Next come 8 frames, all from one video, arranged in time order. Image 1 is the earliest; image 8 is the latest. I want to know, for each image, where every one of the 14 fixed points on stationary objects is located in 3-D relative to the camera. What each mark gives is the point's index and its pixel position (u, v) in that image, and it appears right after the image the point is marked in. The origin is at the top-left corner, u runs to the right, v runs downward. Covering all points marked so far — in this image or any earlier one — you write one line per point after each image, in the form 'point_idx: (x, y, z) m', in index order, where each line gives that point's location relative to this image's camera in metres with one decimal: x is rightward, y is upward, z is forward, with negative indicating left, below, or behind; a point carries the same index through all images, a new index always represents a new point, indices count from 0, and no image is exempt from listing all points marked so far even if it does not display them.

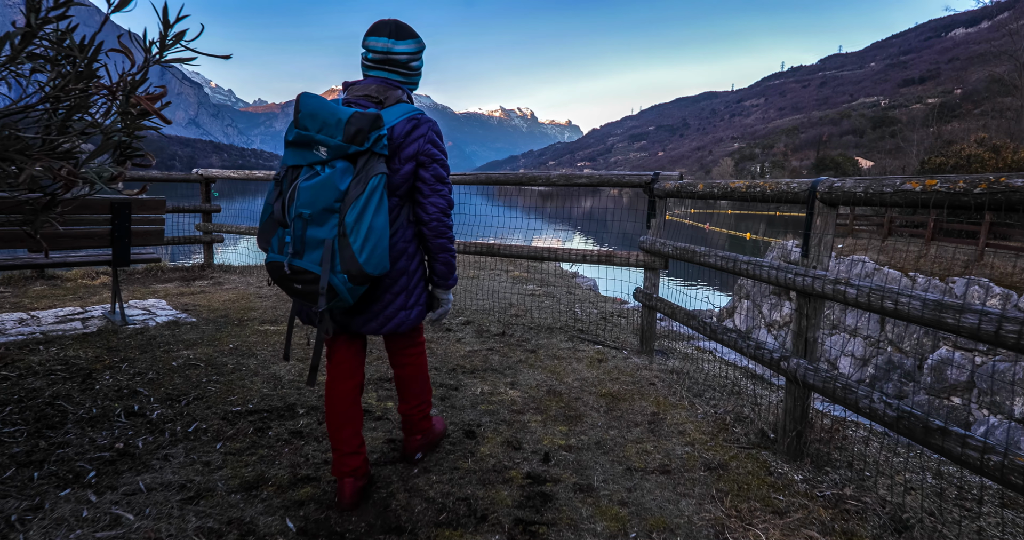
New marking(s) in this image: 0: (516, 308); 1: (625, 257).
0: (0.0, -0.5, +6.2) m
1: (+1.0, +0.1, +4.5) m
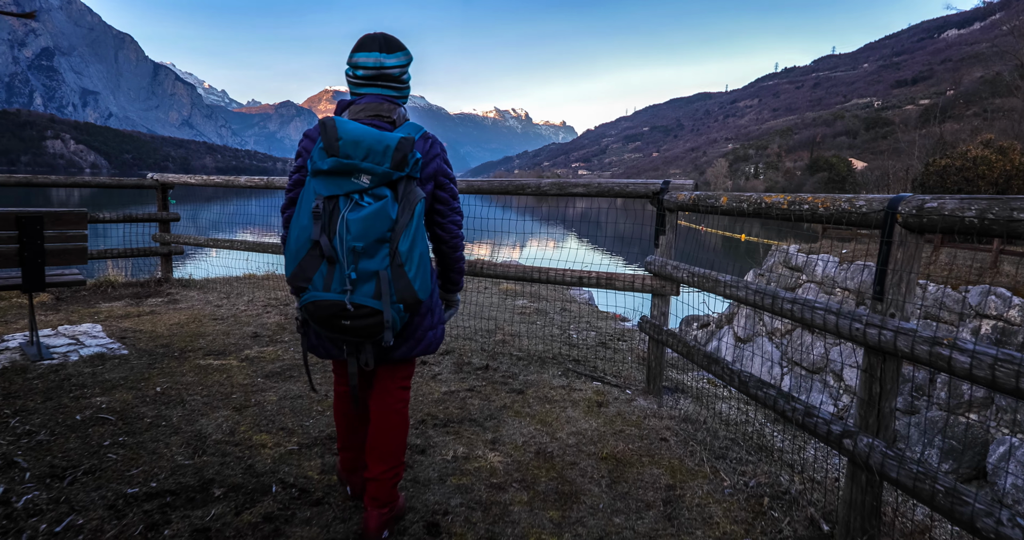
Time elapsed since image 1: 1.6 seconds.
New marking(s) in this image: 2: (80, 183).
0: (-0.1, -0.7, +5.5) m
1: (+0.9, -0.1, +3.8) m
2: (-6.6, +1.3, +7.7) m
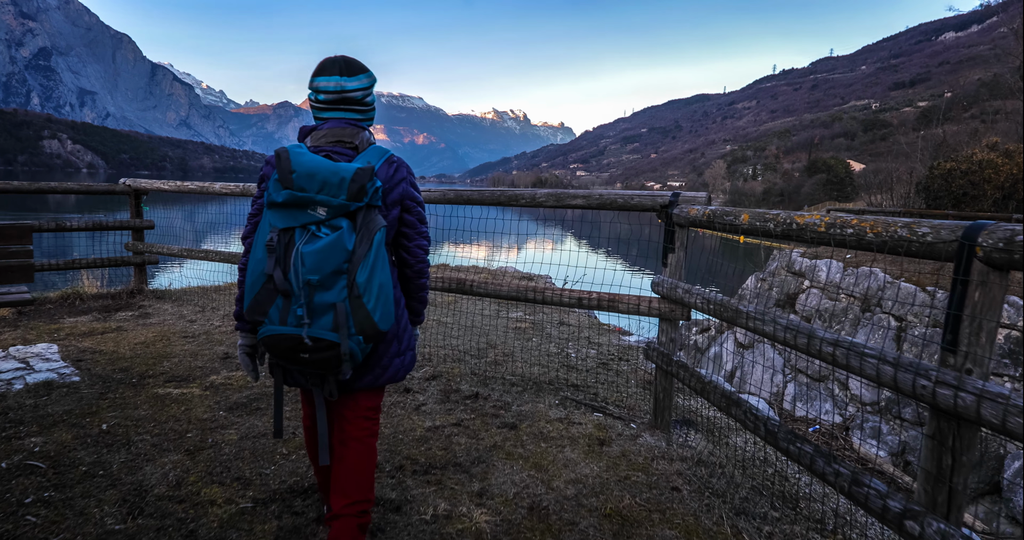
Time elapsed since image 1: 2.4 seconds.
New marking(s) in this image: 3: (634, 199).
0: (-0.2, -0.8, +5.1) m
1: (+0.8, -0.2, +3.4) m
2: (-6.6, +1.2, +7.2) m
3: (+0.8, +0.5, +3.4) m
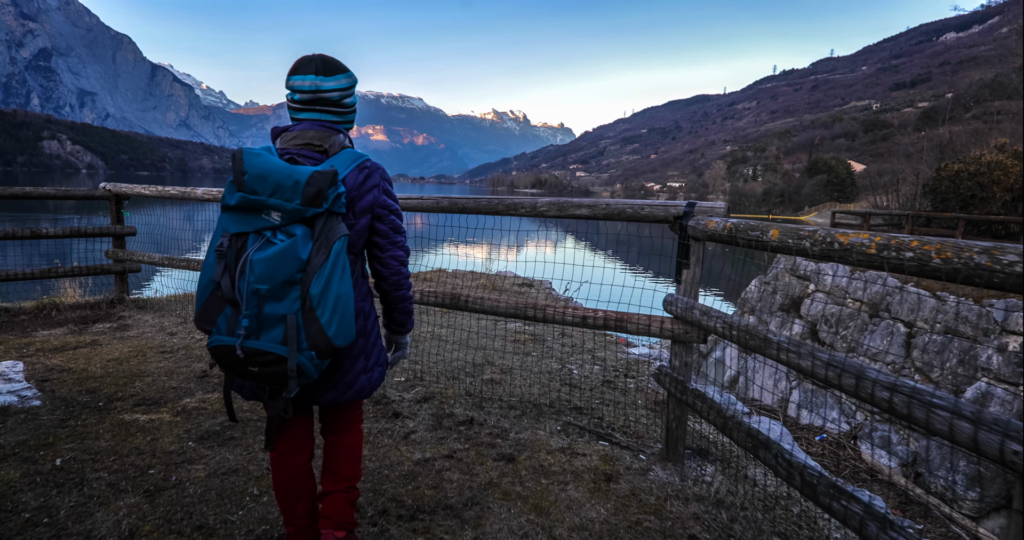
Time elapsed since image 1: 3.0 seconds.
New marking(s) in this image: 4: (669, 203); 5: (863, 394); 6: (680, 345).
0: (-0.2, -0.9, +4.8) m
1: (+0.8, -0.3, +3.1) m
2: (-6.6, +1.1, +6.9) m
3: (+0.8, +0.4, +3.1) m
4: (+0.9, +0.4, +3.0) m
5: (+1.2, -0.4, +1.8) m
6: (+1.0, -0.4, +3.0) m
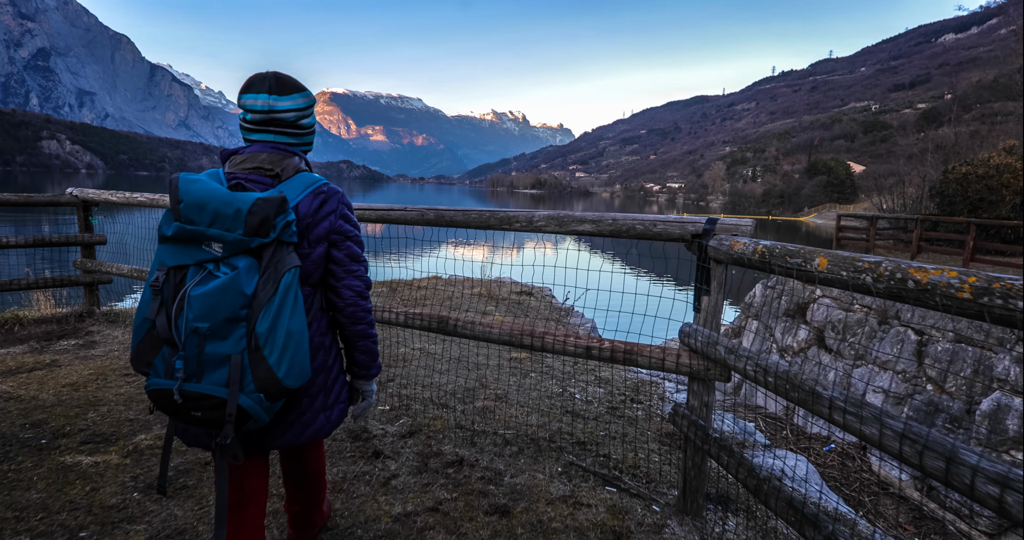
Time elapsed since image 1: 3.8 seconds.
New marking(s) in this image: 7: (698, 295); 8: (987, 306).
0: (-0.2, -1.1, +4.4) m
1: (+0.8, -0.5, +2.7) m
2: (-6.7, +0.9, +6.5) m
3: (+0.8, +0.2, +2.7) m
4: (+0.9, +0.3, +2.6) m
5: (+1.2, -0.6, +1.4) m
6: (+1.0, -0.6, +2.6) m
7: (+1.0, -0.1, +2.7) m
8: (+1.3, -0.1, +1.4) m
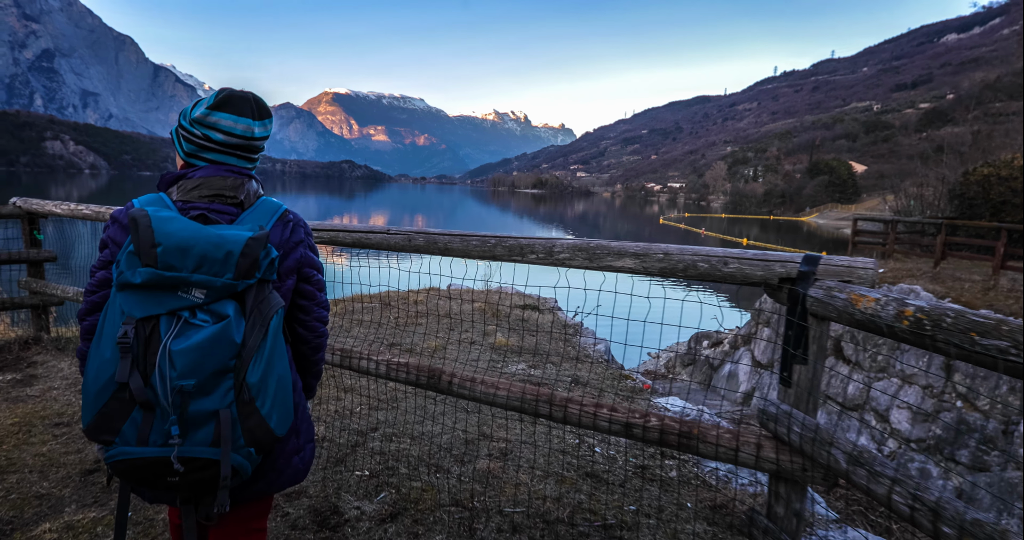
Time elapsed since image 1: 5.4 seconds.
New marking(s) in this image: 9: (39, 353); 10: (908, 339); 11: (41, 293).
0: (-0.1, -1.3, +3.6) m
1: (+0.8, -0.7, +2.0) m
2: (-6.6, +0.7, +5.8) m
3: (+0.8, 0.0, +2.0) m
4: (+1.0, +0.1, +1.9) m
5: (+1.2, -0.8, +0.6) m
6: (+1.0, -0.8, +1.9) m
7: (+1.0, -0.3, +1.9) m
8: (+1.3, -0.3, +0.6) m
9: (-4.7, -0.8, +5.1) m
10: (+1.1, -0.2, +1.5) m
11: (-4.9, -0.2, +5.3) m
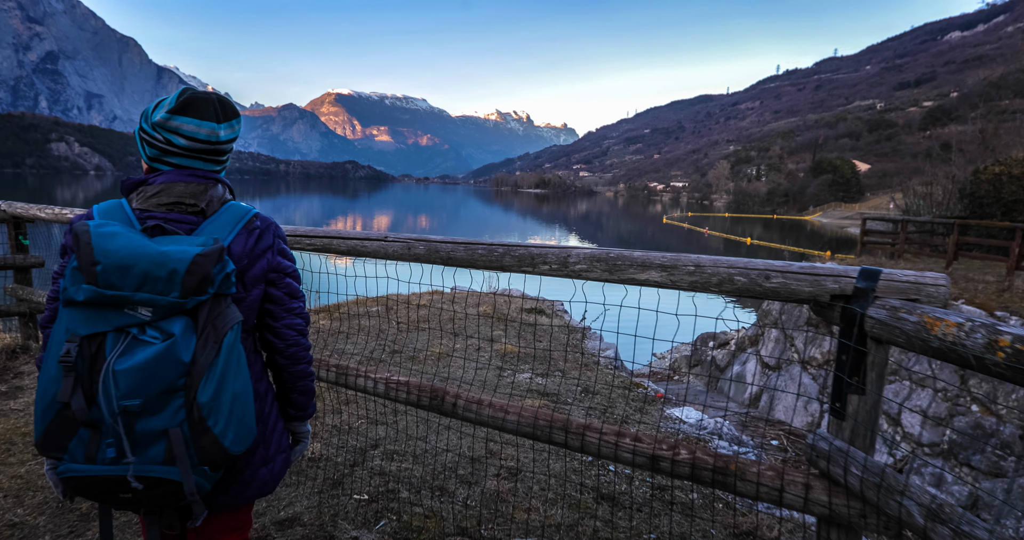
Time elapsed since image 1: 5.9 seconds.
0: (-0.1, -1.3, +3.4) m
1: (+0.9, -0.7, +1.7) m
2: (-6.6, +0.7, +5.6) m
3: (+0.9, 0.0, +1.7) m
4: (+1.0, 0.0, +1.6) m
5: (+1.3, -0.8, +0.4) m
6: (+1.1, -0.8, +1.7) m
7: (+1.1, -0.4, +1.7) m
8: (+1.4, -0.4, +0.4) m
9: (-4.7, -0.9, +4.9) m
10: (+1.2, -0.2, +1.2) m
11: (-4.8, -0.3, +5.1) m
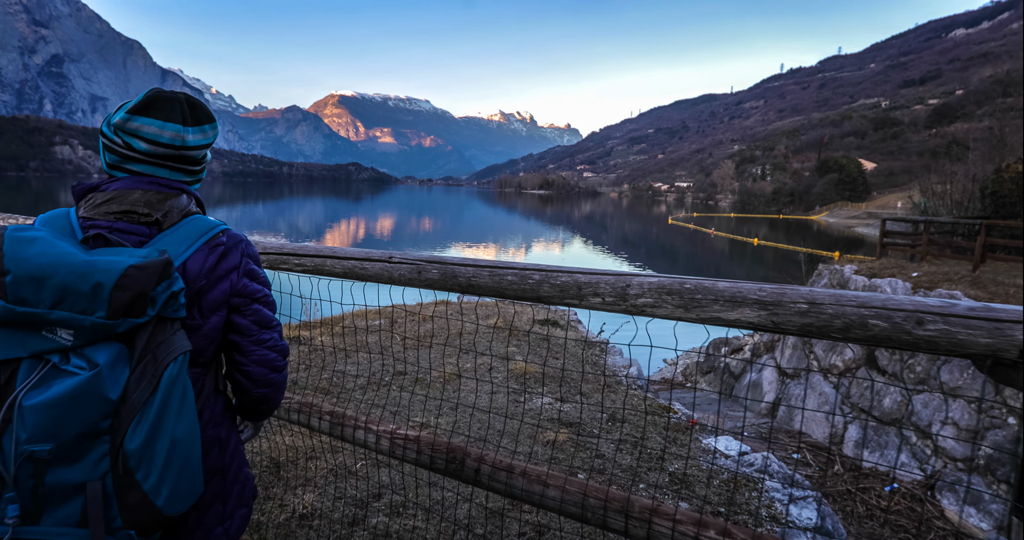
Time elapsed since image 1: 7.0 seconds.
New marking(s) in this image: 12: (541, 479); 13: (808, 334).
0: (+0.1, -1.4, +2.9) m
1: (+1.0, -0.8, +1.3) m
2: (-6.4, +0.5, +5.2) m
3: (+1.0, -0.1, +1.2) m
4: (+1.1, -0.1, +1.2) m
5: (+1.4, -0.9, -0.1) m
6: (+1.2, -1.0, +1.2) m
7: (+1.2, -0.5, +1.2) m
8: (+1.5, -0.5, -0.1) m
9: (-4.5, -1.0, +4.4) m
10: (+1.3, -0.3, +0.8) m
11: (-4.7, -0.4, +4.6) m
12: (+0.1, -0.7, +1.8) m
13: (+0.8, -0.2, +1.4) m
